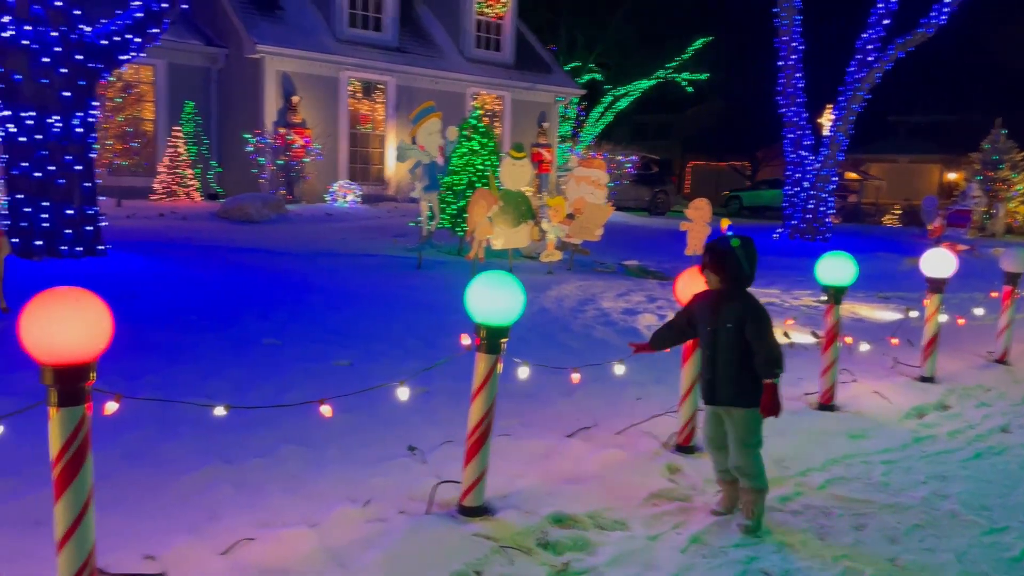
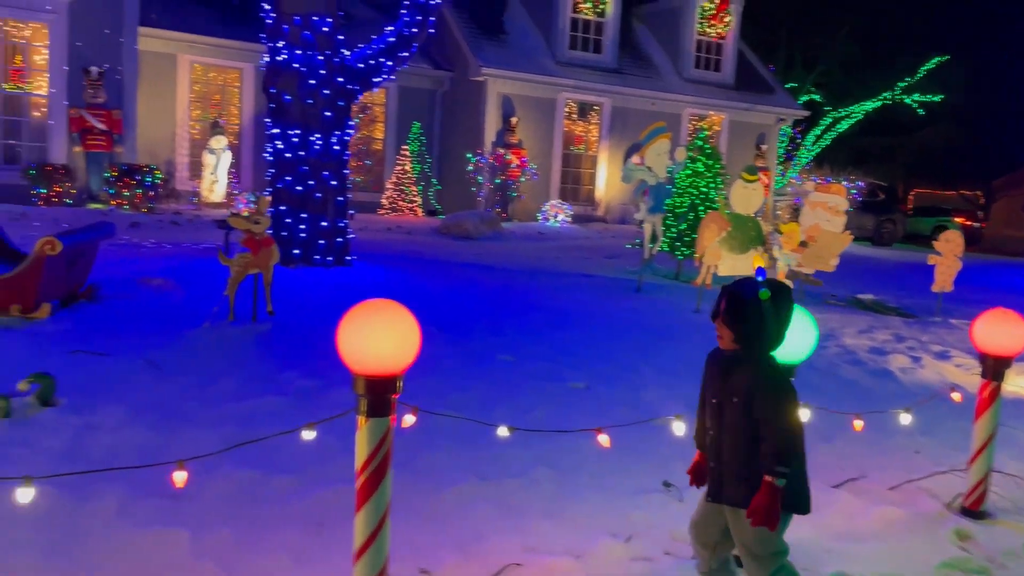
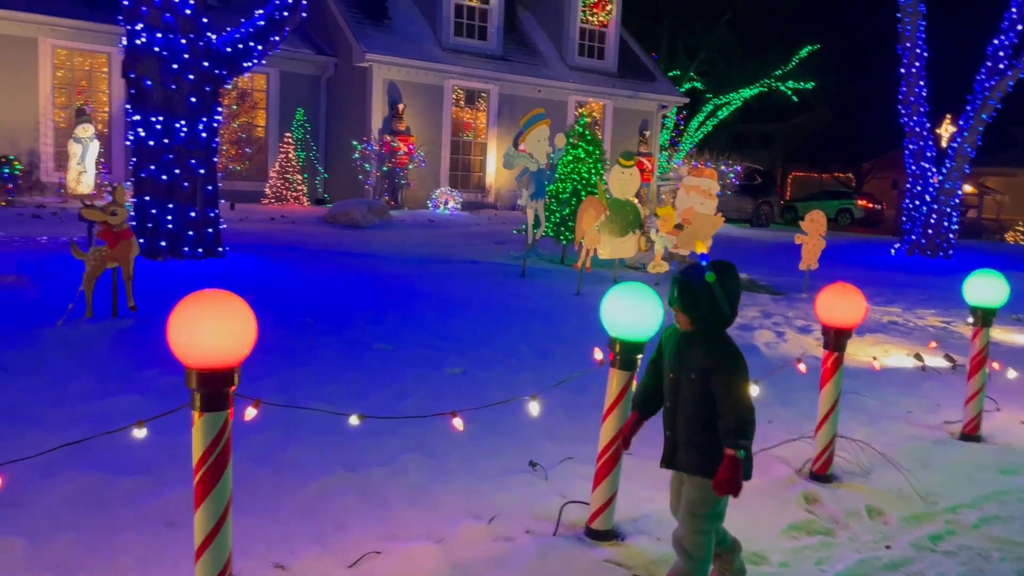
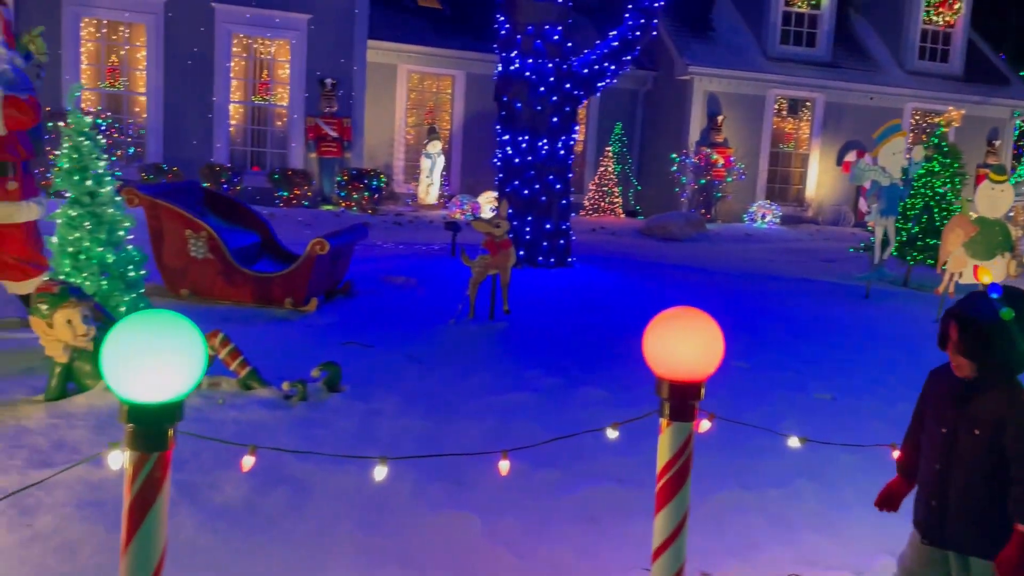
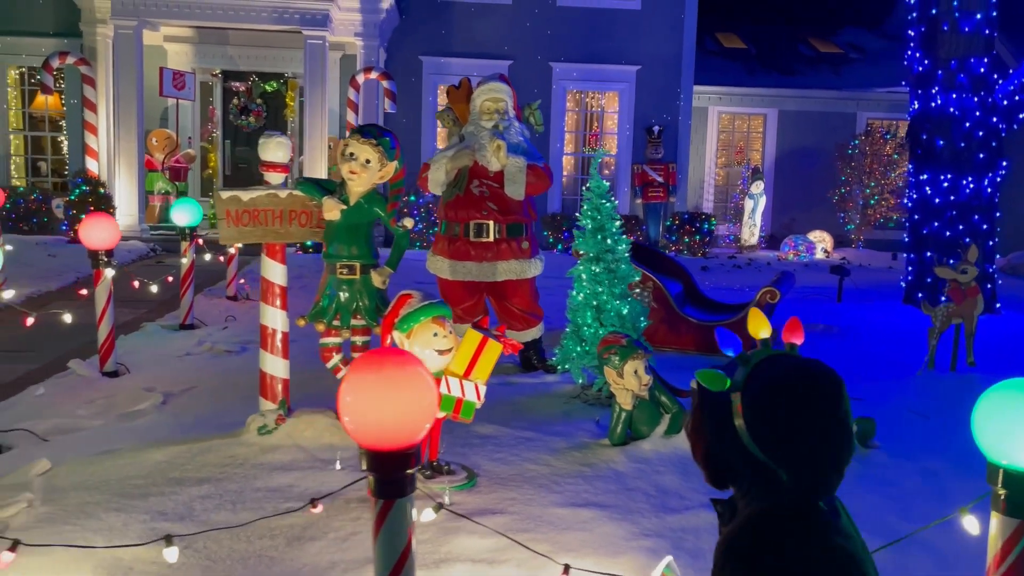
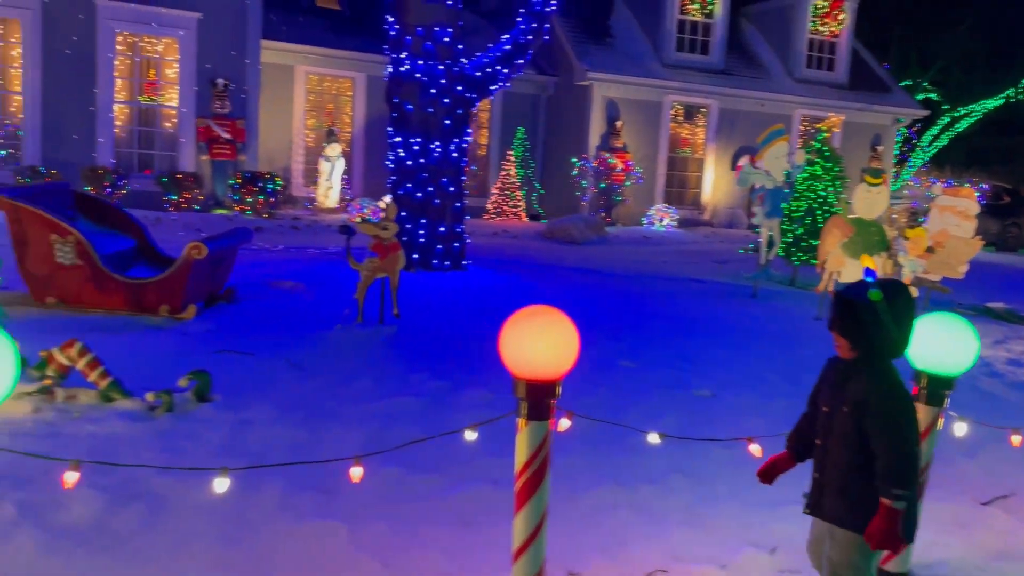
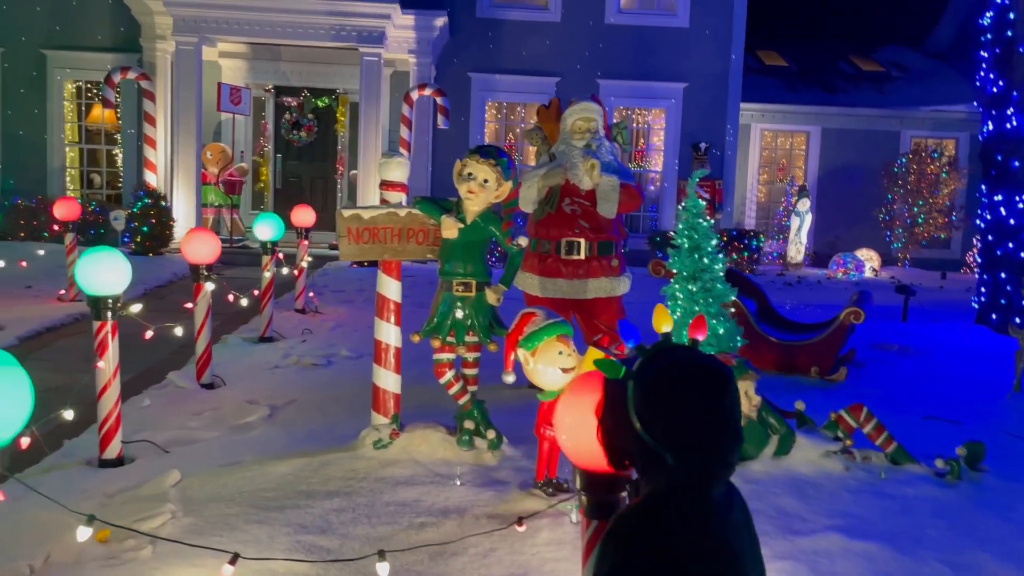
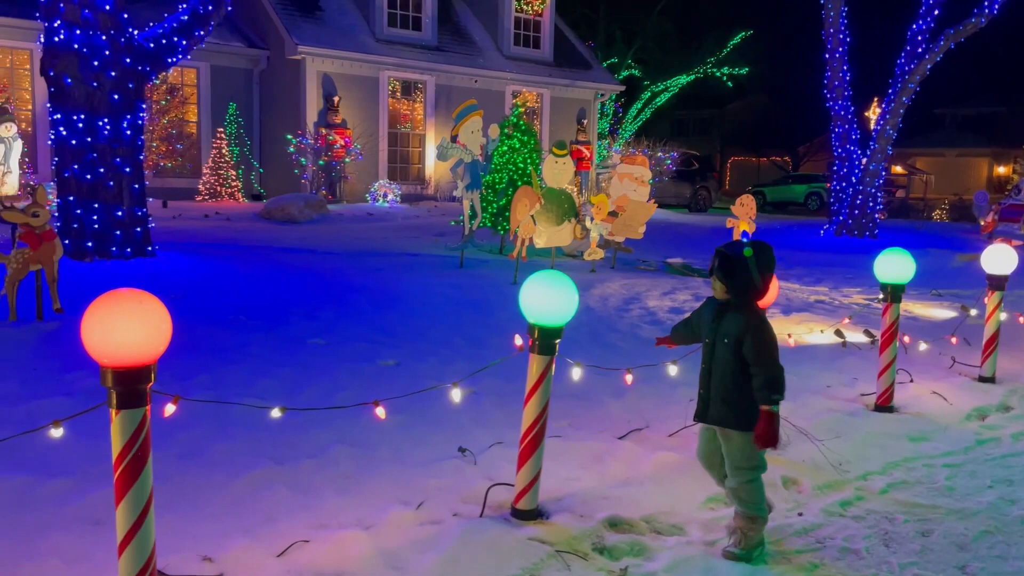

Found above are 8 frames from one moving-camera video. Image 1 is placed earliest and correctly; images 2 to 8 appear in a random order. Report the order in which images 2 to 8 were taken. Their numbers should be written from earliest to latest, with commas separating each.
8, 3, 2, 6, 4, 5, 7
